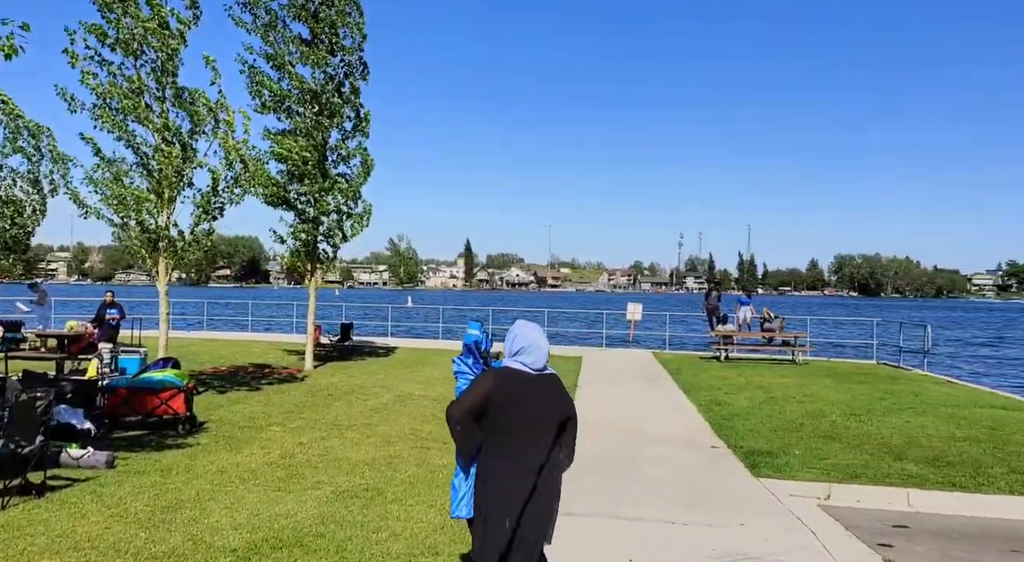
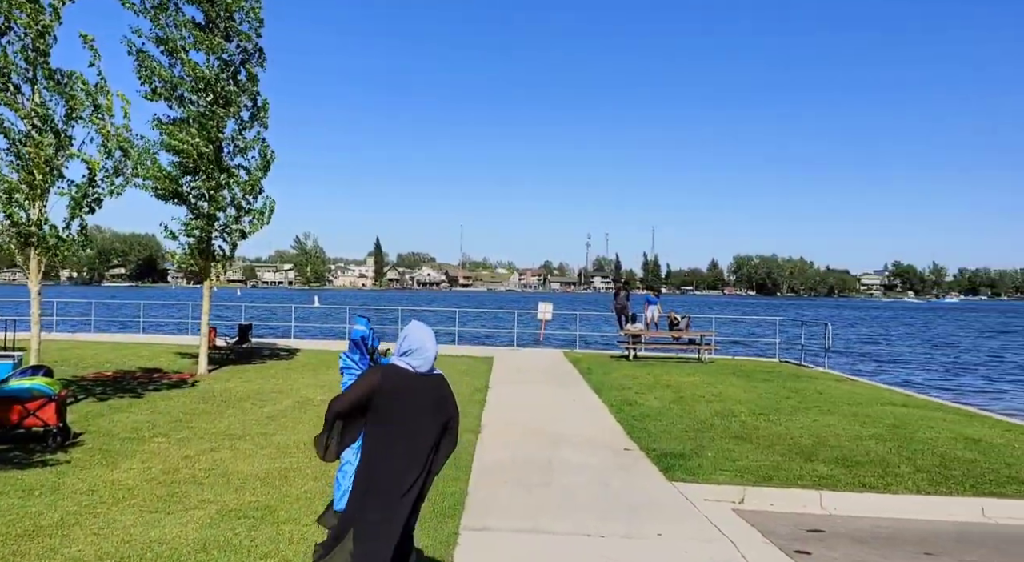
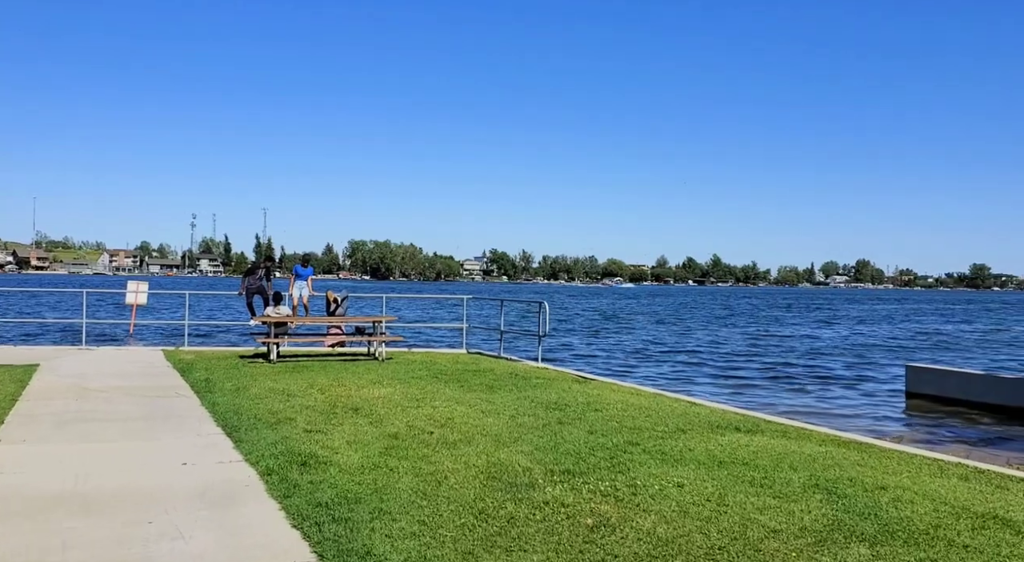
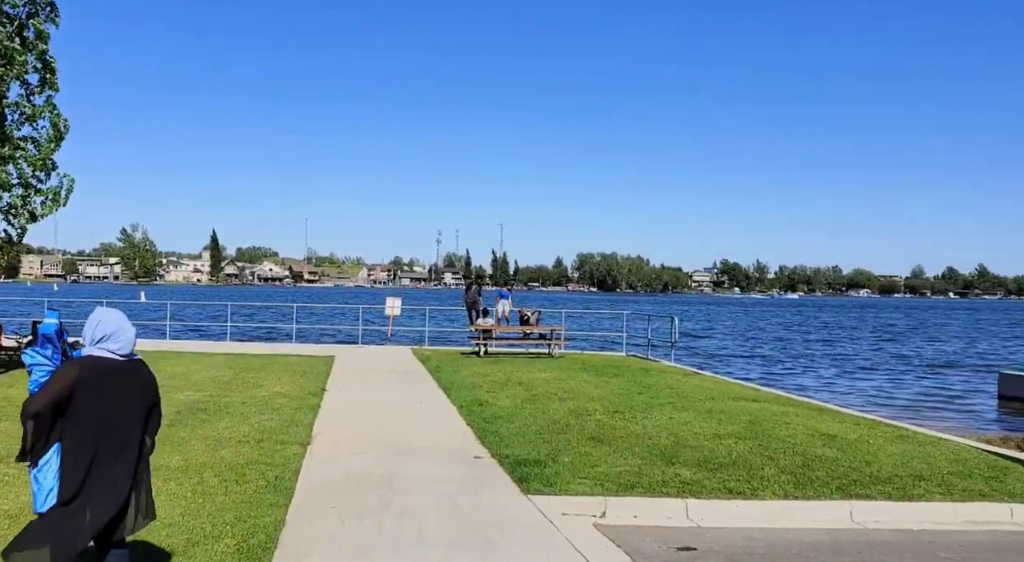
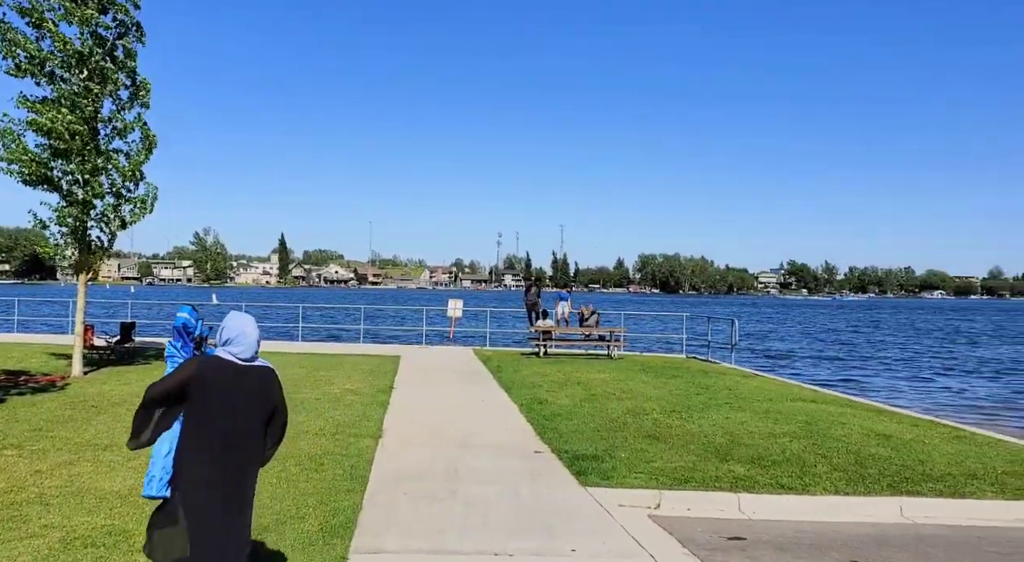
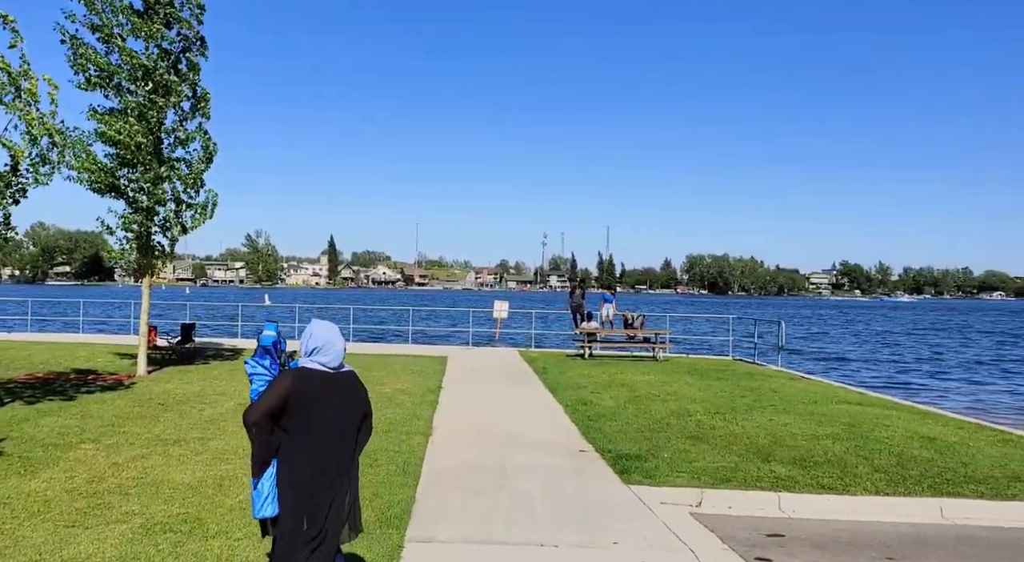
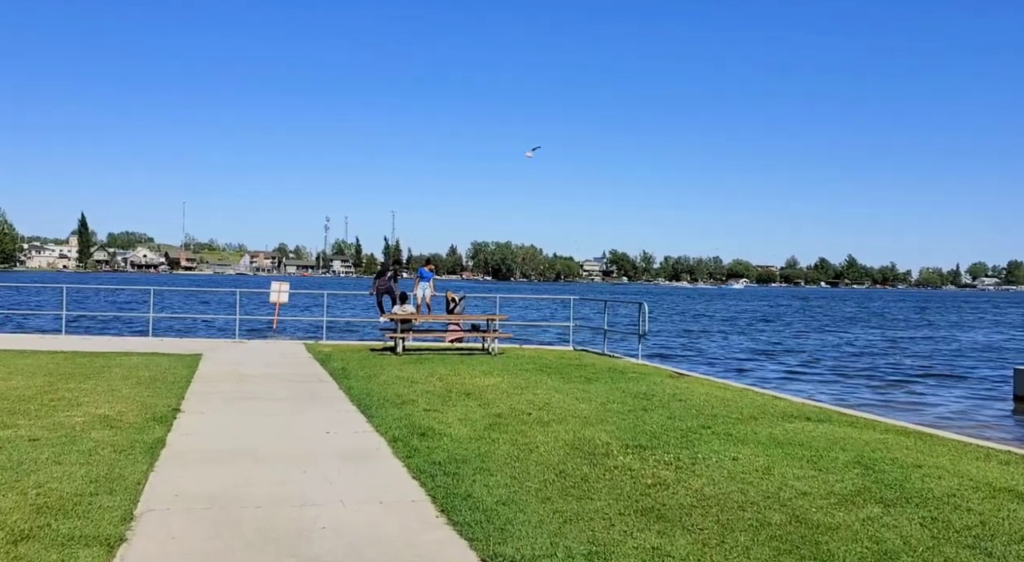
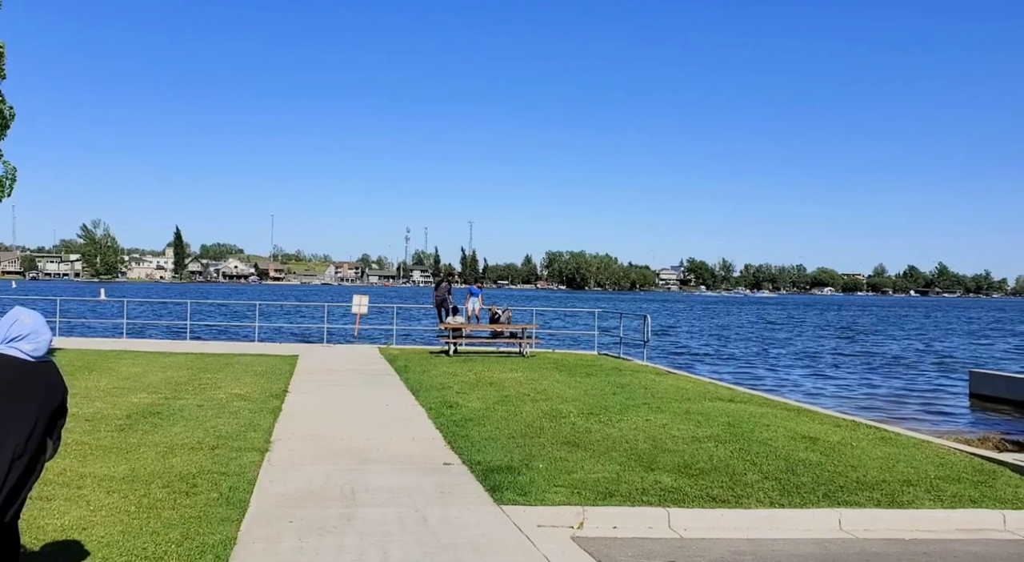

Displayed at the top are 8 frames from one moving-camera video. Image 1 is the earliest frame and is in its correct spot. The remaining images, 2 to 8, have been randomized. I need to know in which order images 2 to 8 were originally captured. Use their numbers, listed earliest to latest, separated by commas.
2, 6, 5, 4, 8, 7, 3
